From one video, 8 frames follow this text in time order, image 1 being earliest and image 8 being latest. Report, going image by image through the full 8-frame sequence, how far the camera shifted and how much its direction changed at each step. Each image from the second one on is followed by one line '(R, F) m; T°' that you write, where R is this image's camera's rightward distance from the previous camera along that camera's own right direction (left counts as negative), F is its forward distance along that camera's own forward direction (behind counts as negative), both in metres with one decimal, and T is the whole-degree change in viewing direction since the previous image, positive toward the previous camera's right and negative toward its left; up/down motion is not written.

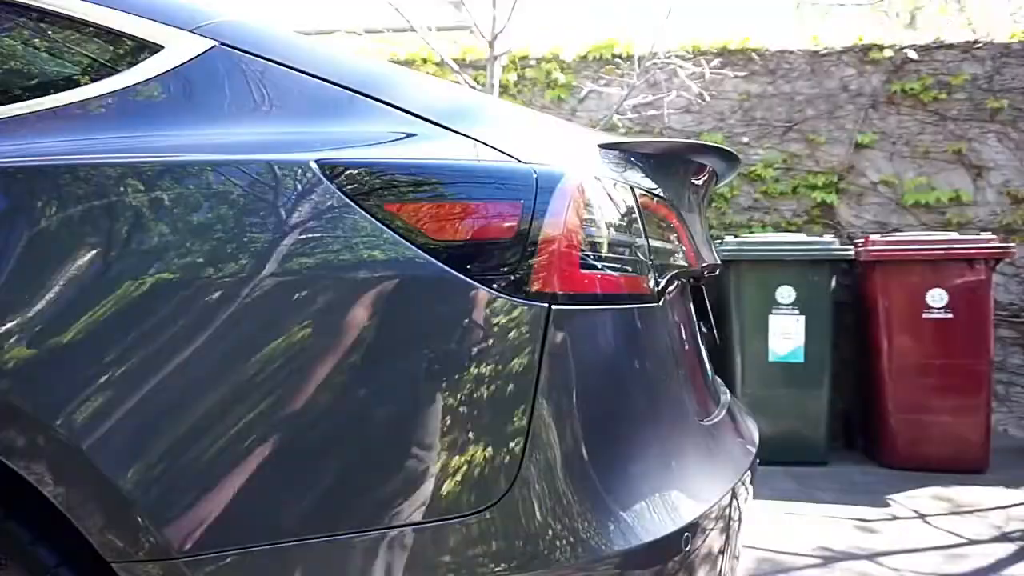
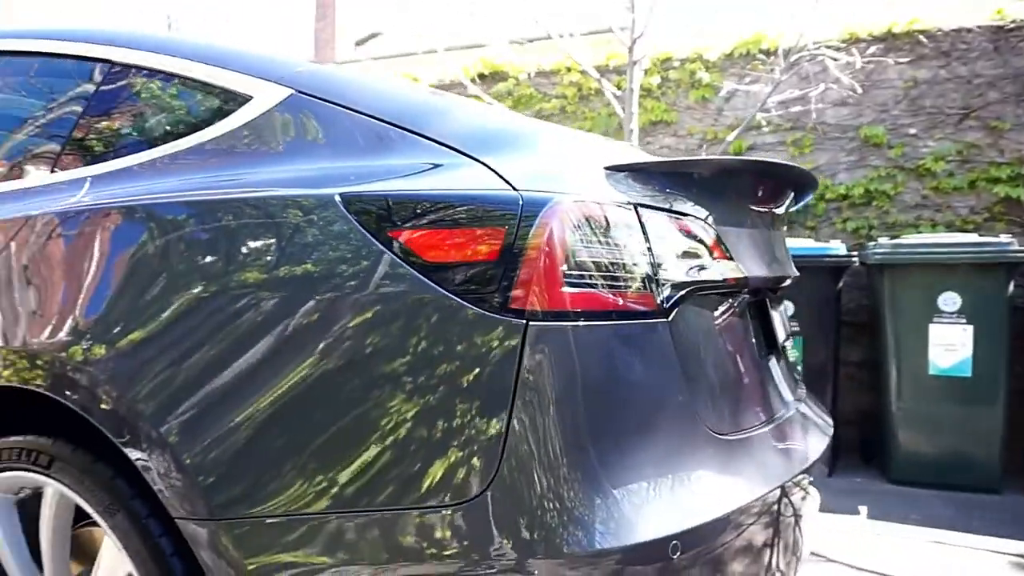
(+0.3, -0.1) m; -15°
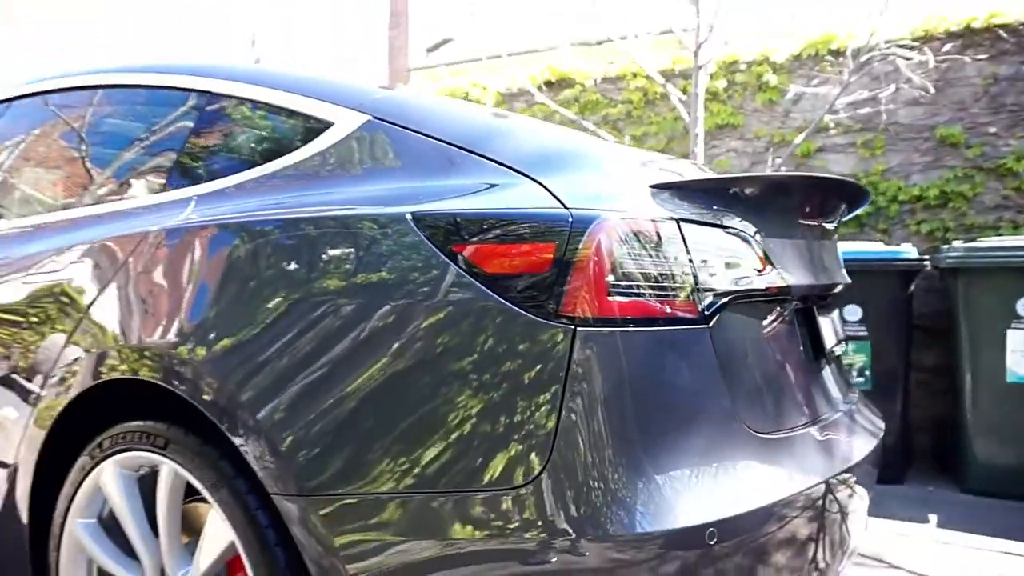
(0.0, -0.1) m; -6°
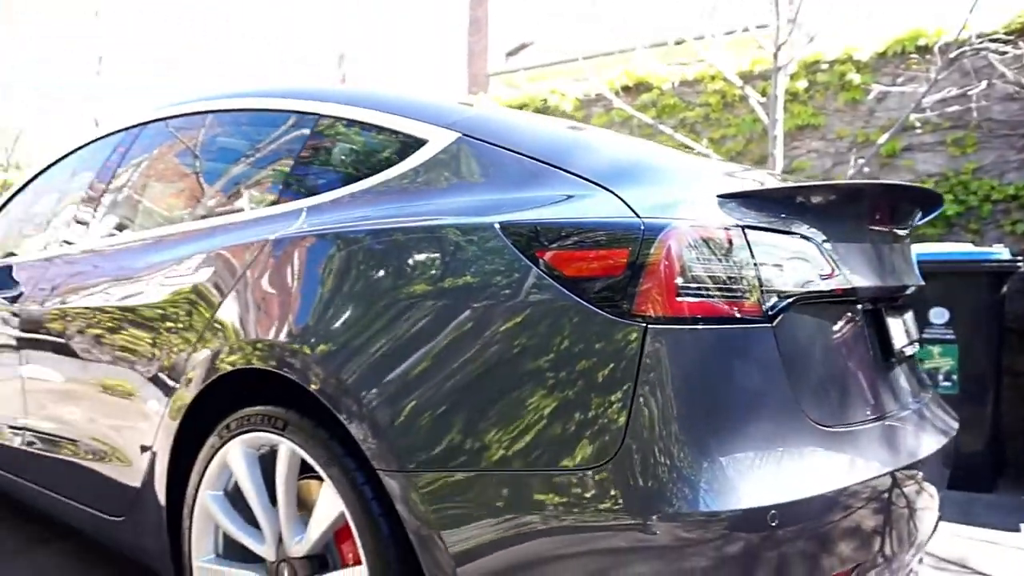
(0.0, -0.1) m; -6°
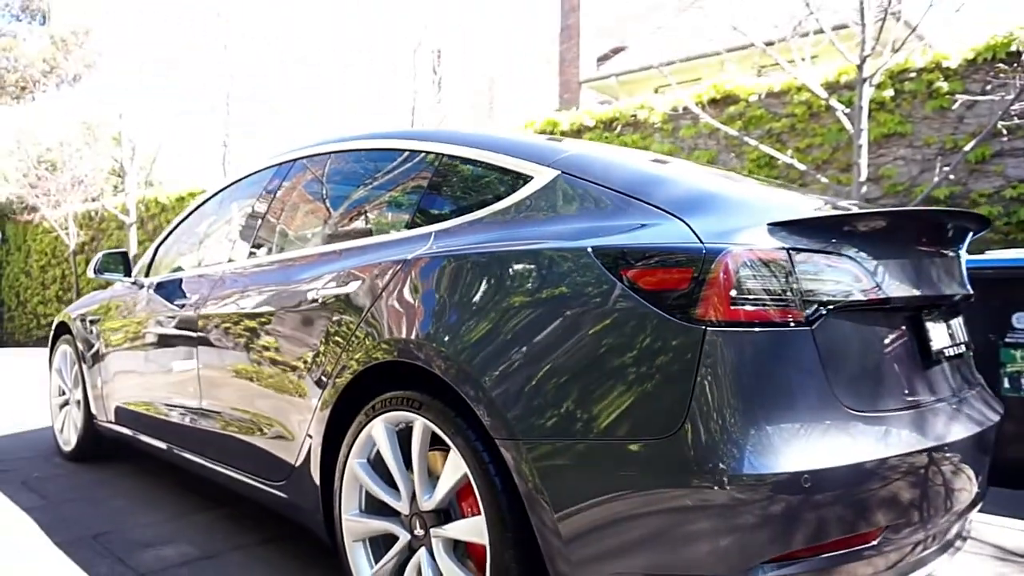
(0.0, -0.4) m; -7°
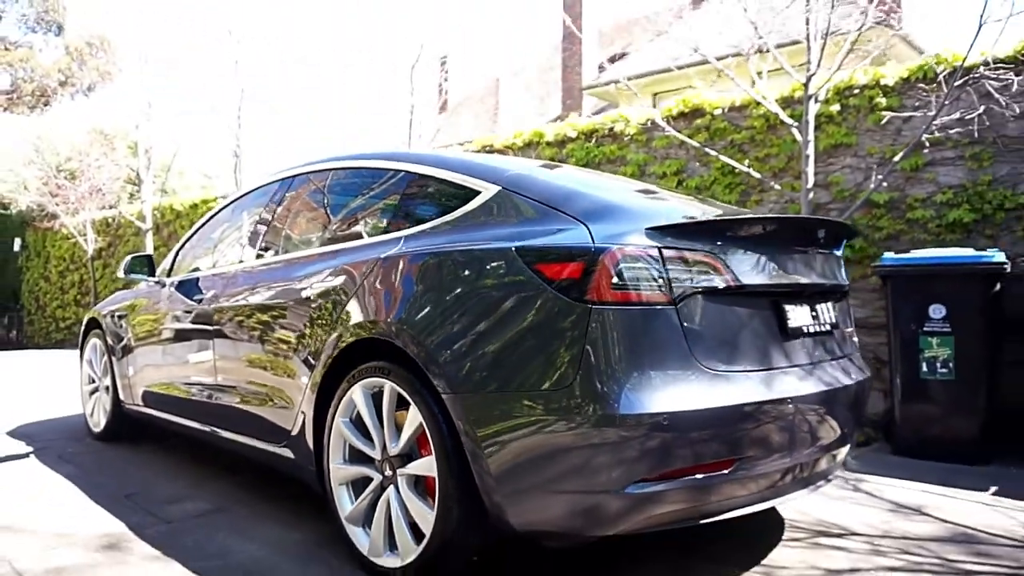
(+0.2, -0.5) m; -1°
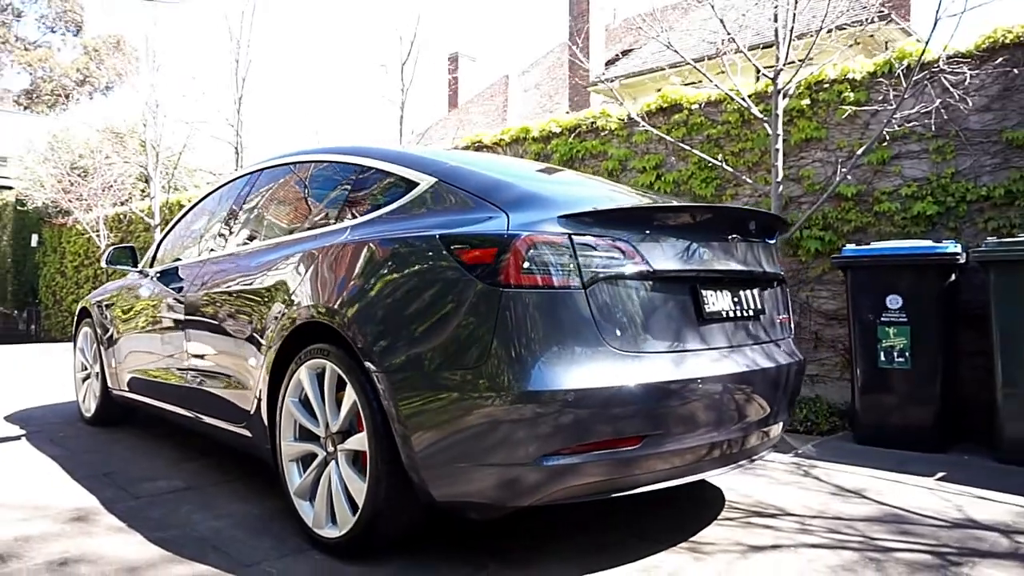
(+0.3, -0.1) m; -1°
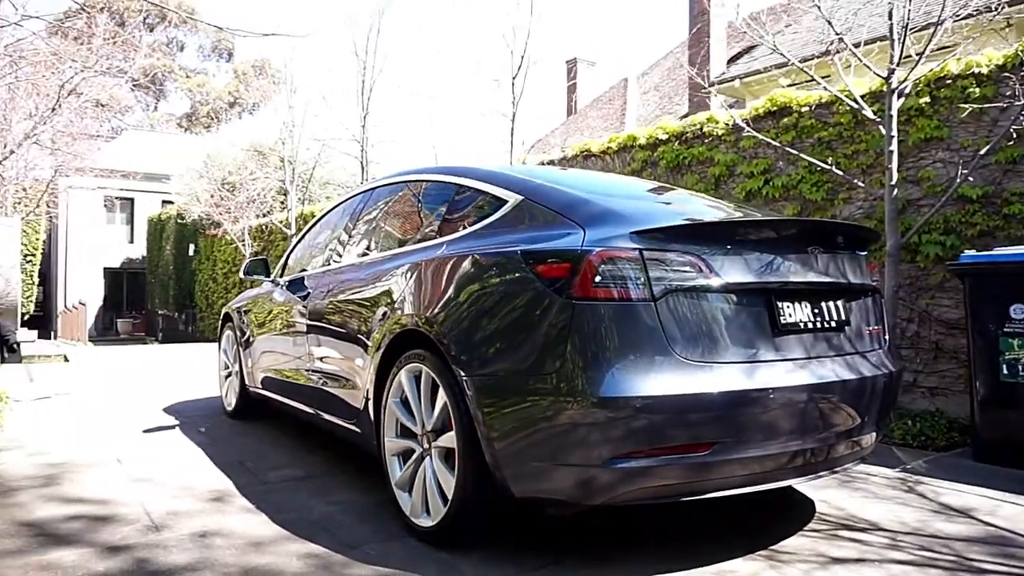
(+0.2, -0.2) m; -10°
